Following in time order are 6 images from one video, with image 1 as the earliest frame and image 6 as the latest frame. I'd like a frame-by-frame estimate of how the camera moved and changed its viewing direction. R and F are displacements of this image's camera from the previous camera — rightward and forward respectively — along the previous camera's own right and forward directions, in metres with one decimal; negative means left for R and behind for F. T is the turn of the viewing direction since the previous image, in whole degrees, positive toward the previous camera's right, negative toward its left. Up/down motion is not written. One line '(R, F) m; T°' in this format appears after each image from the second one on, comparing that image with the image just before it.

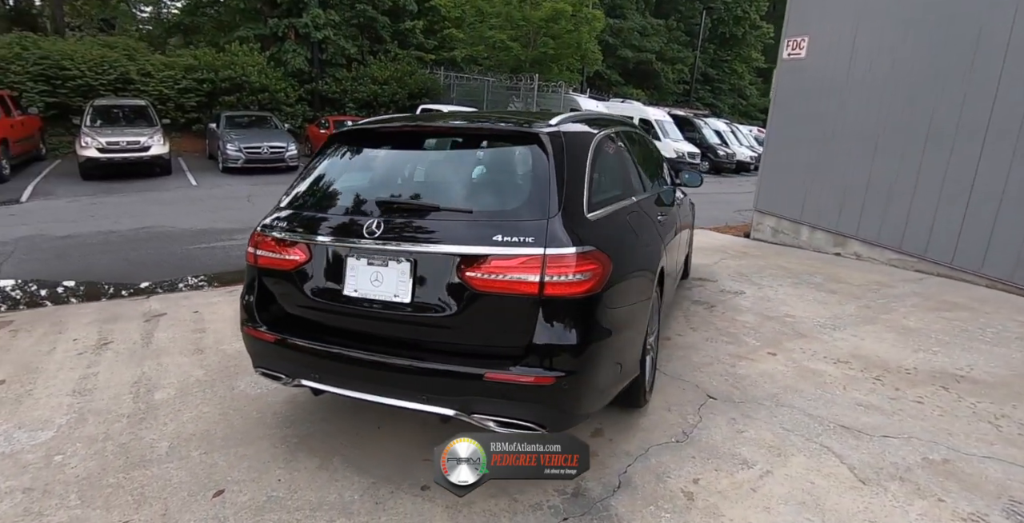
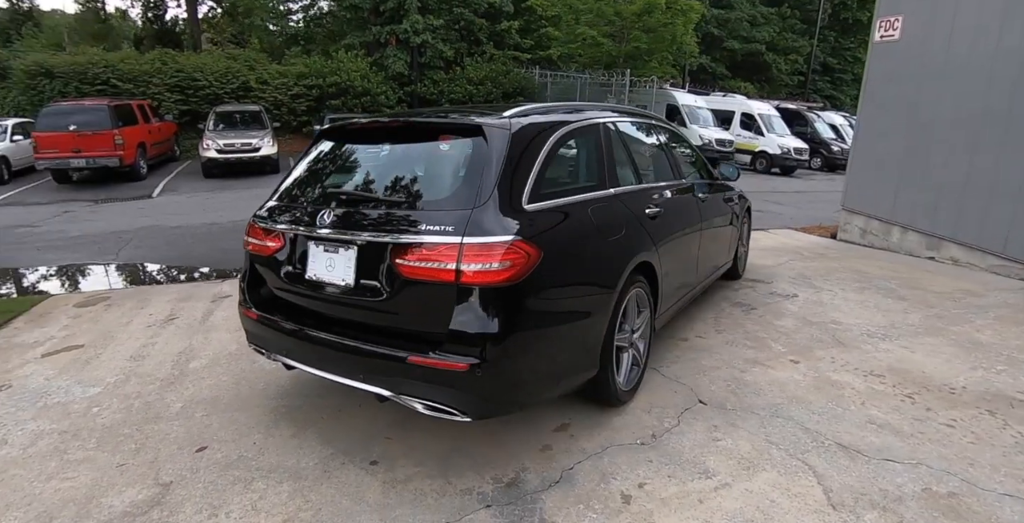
(+0.7, +0.1) m; -11°
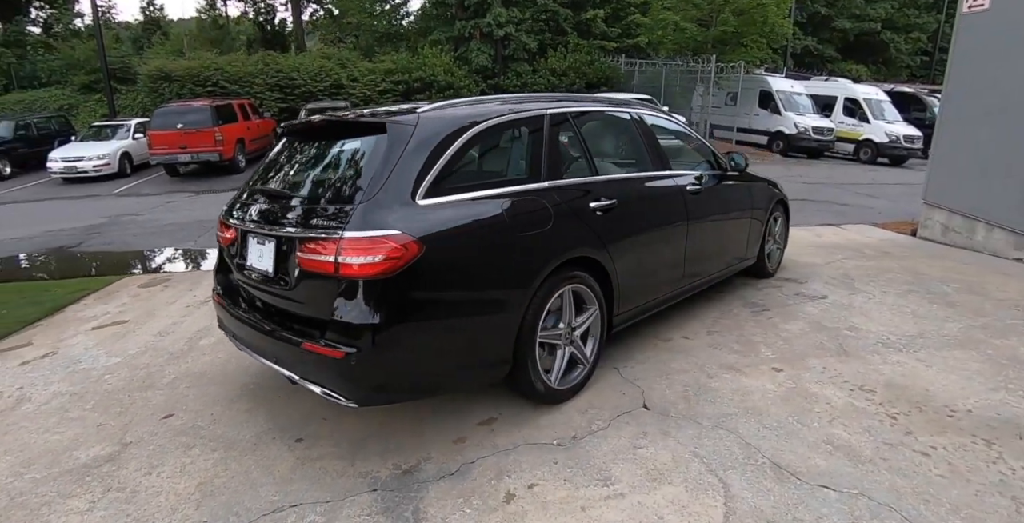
(+0.9, +0.1) m; -11°
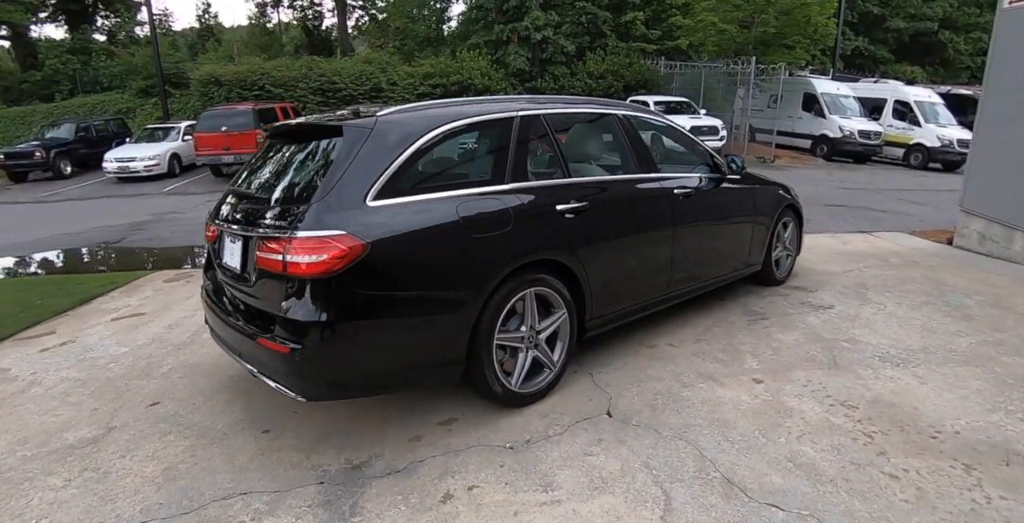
(+0.4, 0.0) m; -5°
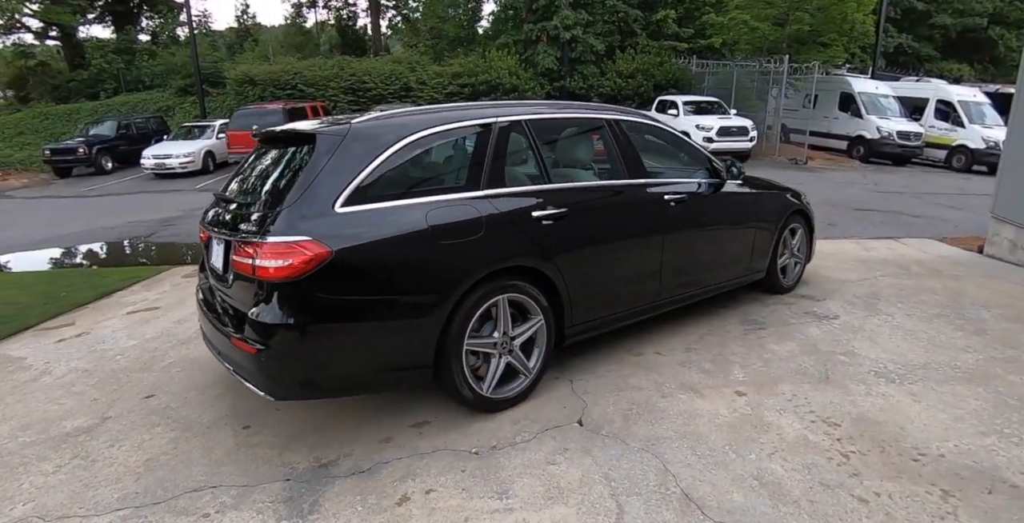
(+0.3, 0.0) m; -4°
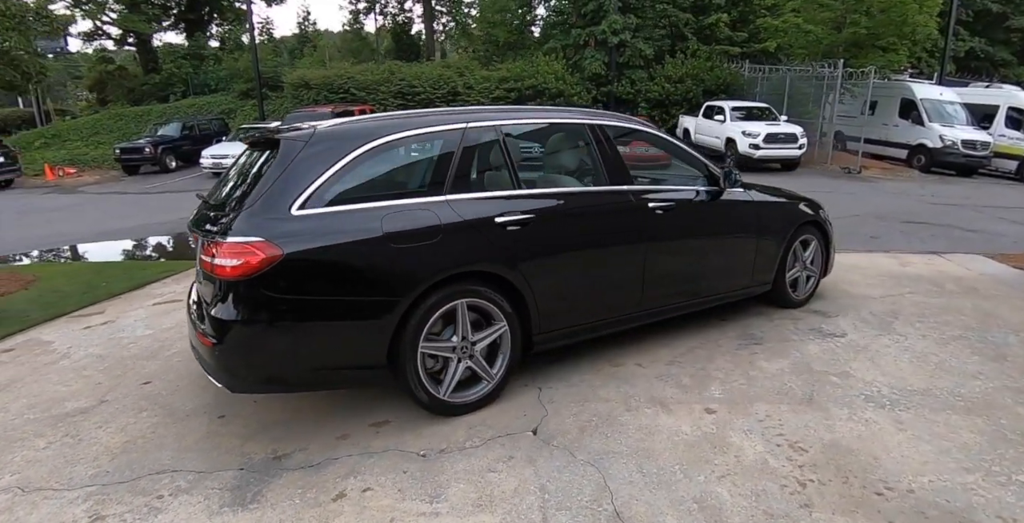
(+0.5, 0.0) m; -6°
